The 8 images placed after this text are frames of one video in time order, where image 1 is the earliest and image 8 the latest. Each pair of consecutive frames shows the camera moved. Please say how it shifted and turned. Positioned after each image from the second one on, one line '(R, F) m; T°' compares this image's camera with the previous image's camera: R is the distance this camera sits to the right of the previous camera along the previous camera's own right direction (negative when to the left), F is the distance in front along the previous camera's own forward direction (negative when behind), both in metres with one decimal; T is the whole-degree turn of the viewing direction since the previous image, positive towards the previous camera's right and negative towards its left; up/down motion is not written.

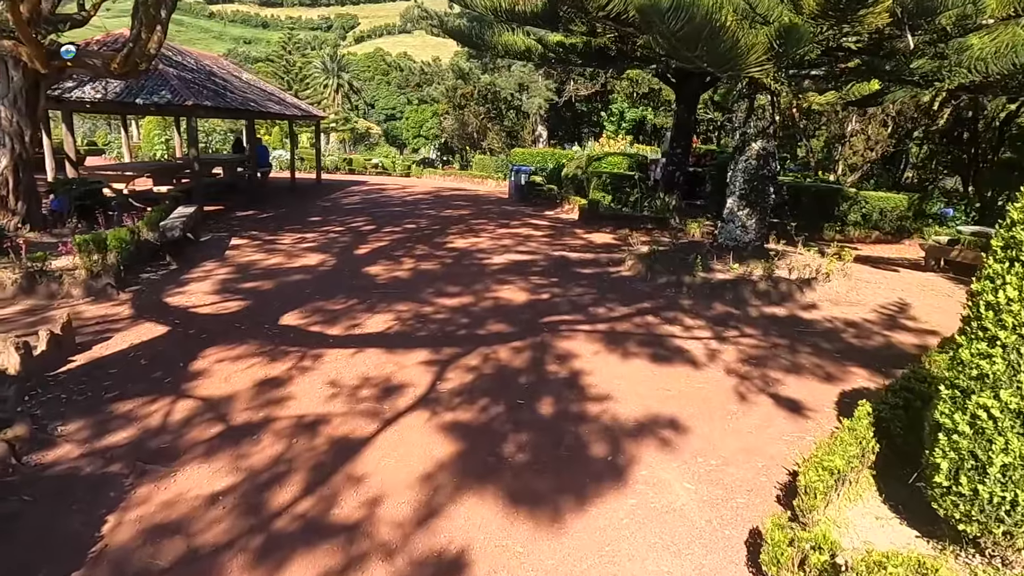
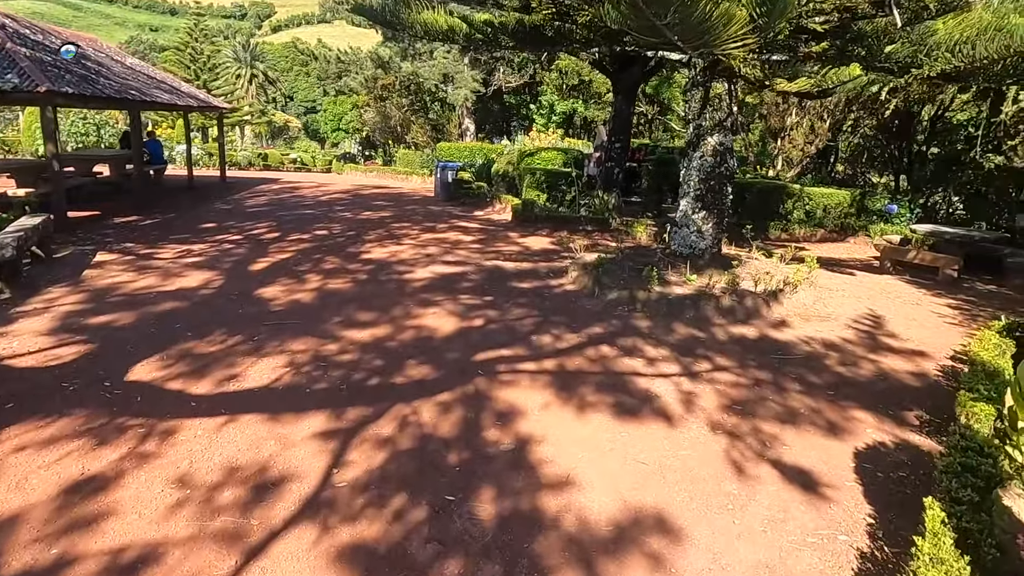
(0.0, +1.1) m; +6°
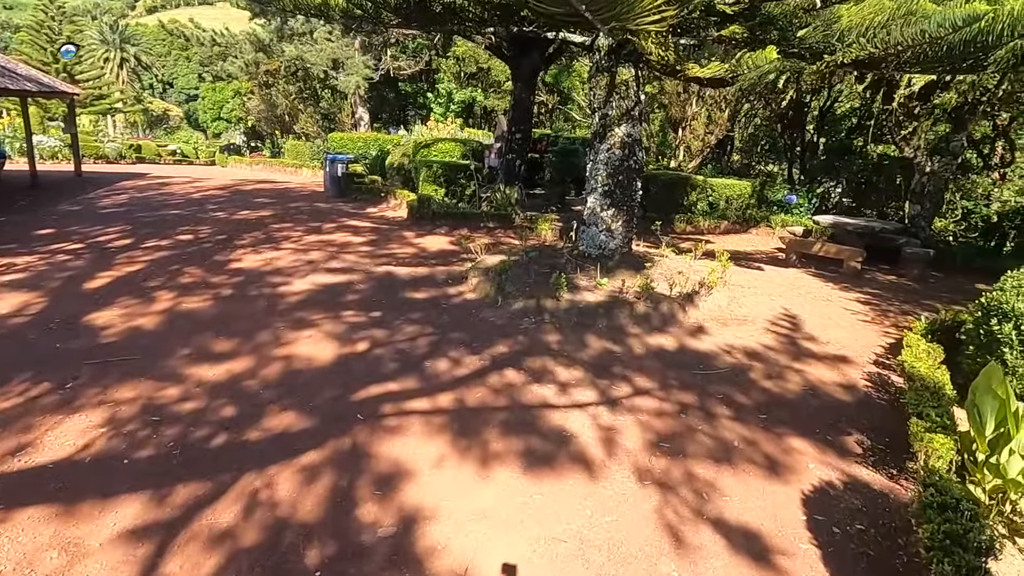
(+0.1, +0.8) m; +8°
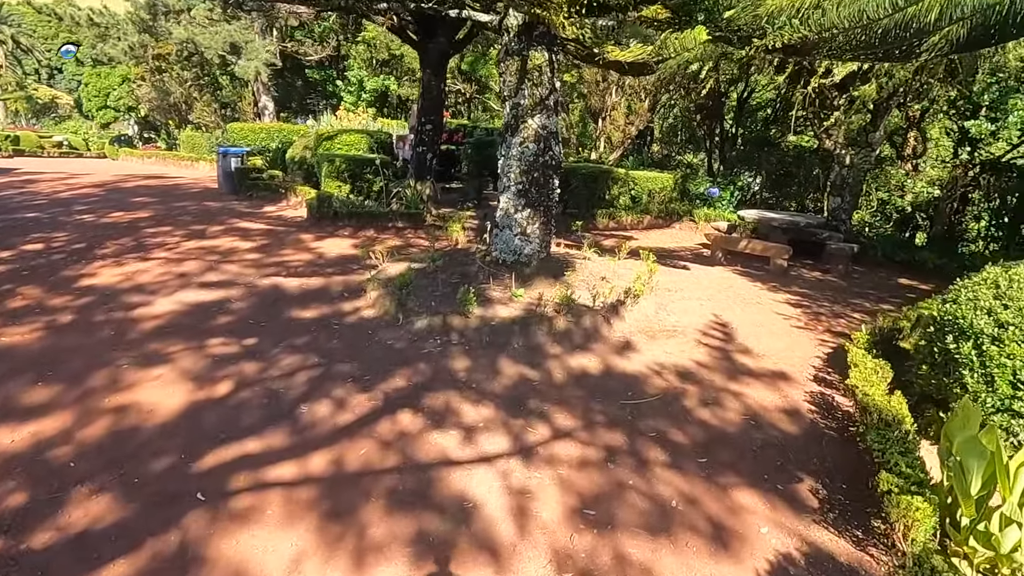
(+0.2, +0.7) m; +6°
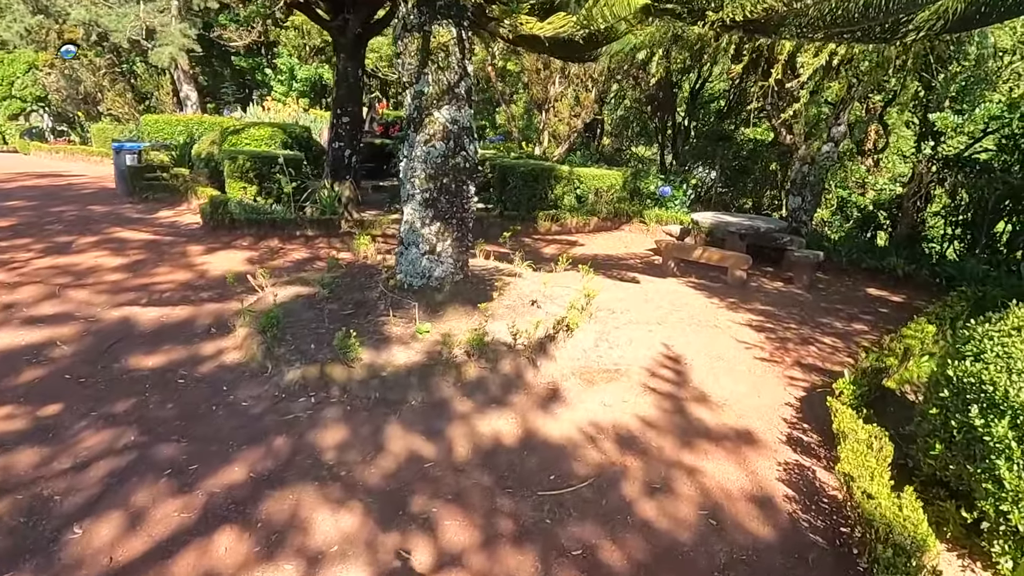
(+0.4, +1.1) m; +4°
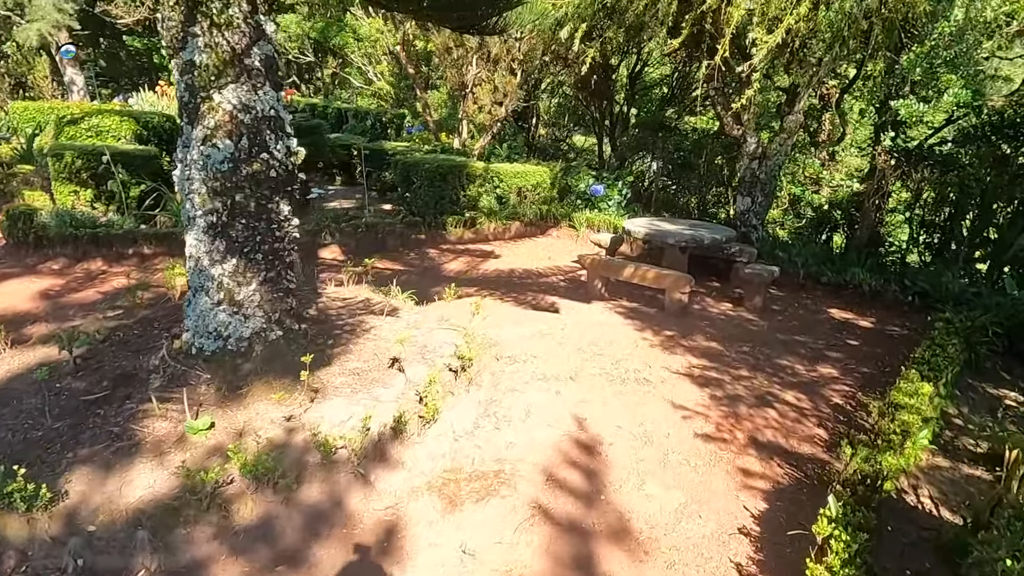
(+0.6, +1.5) m; +4°
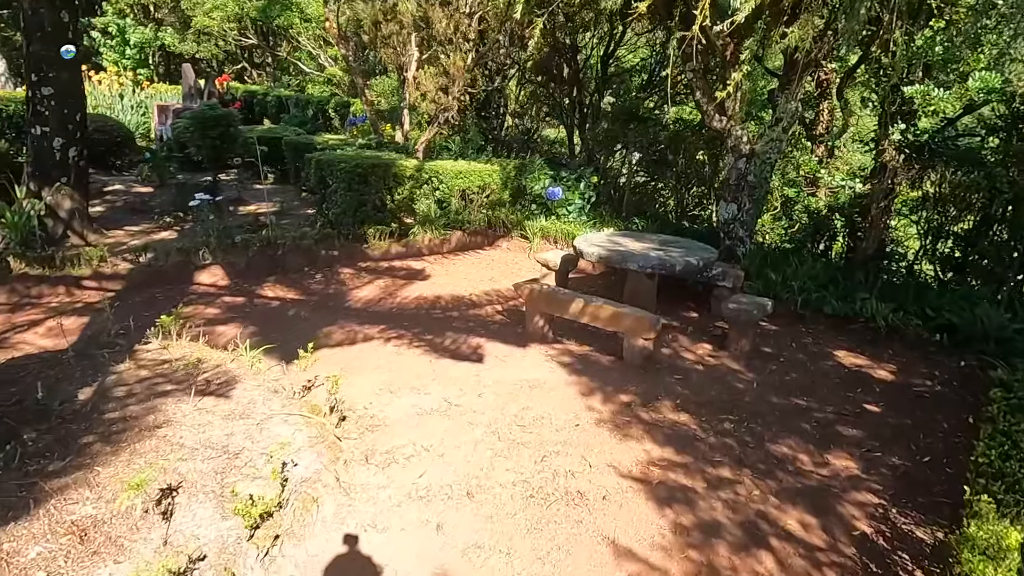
(+0.5, +1.4) m; +1°
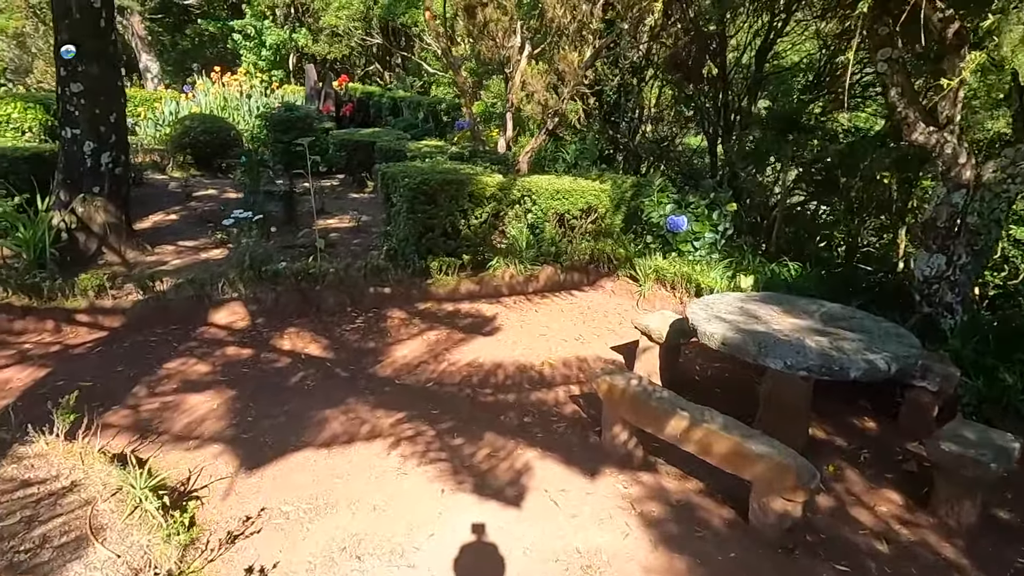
(+0.3, +1.6) m; -12°
